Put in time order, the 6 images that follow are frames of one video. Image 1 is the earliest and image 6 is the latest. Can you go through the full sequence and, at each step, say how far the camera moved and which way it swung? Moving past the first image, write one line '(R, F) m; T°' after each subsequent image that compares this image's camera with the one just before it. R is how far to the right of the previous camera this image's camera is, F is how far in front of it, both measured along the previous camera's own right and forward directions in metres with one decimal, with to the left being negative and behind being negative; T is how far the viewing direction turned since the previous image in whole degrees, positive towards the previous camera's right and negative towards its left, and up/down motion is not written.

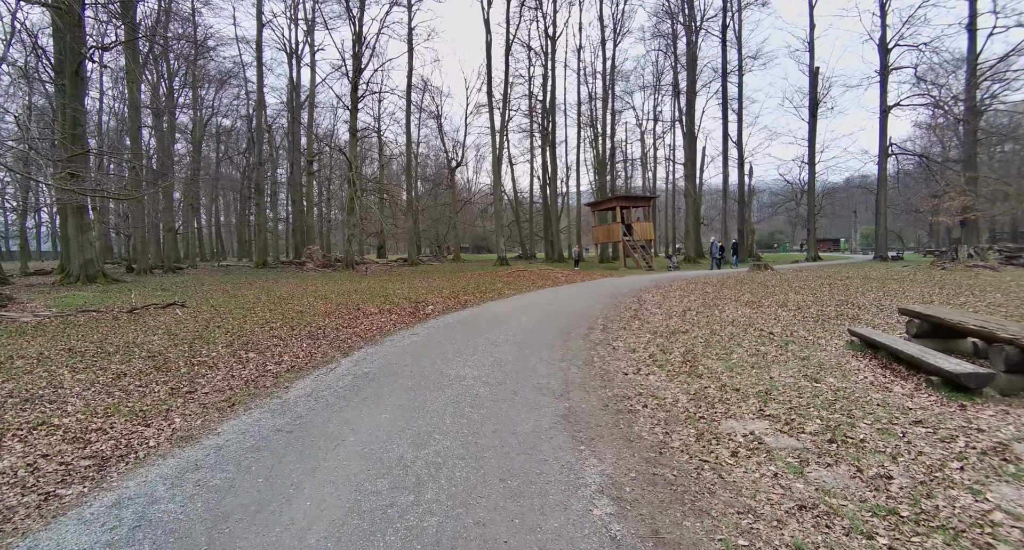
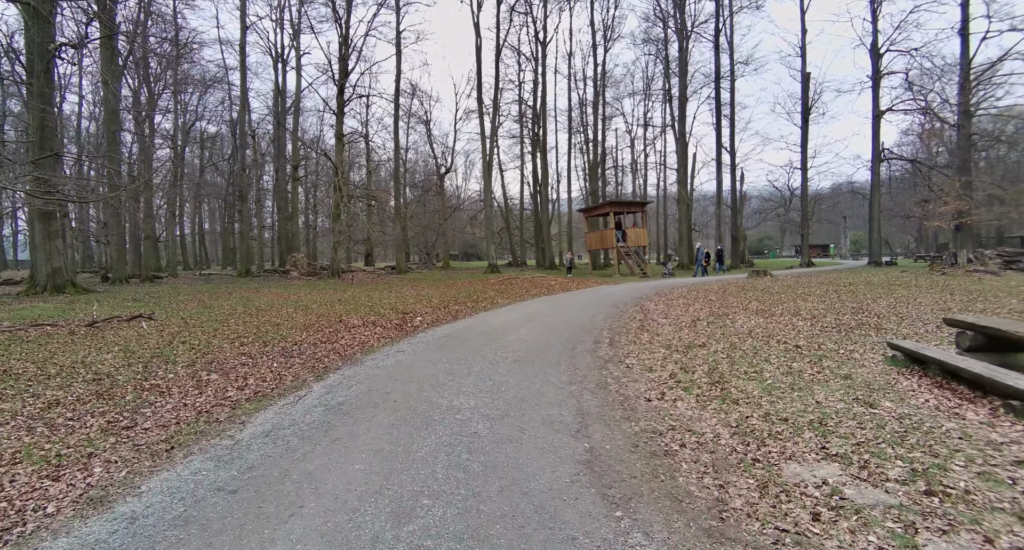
(-0.1, +0.5) m; +1°
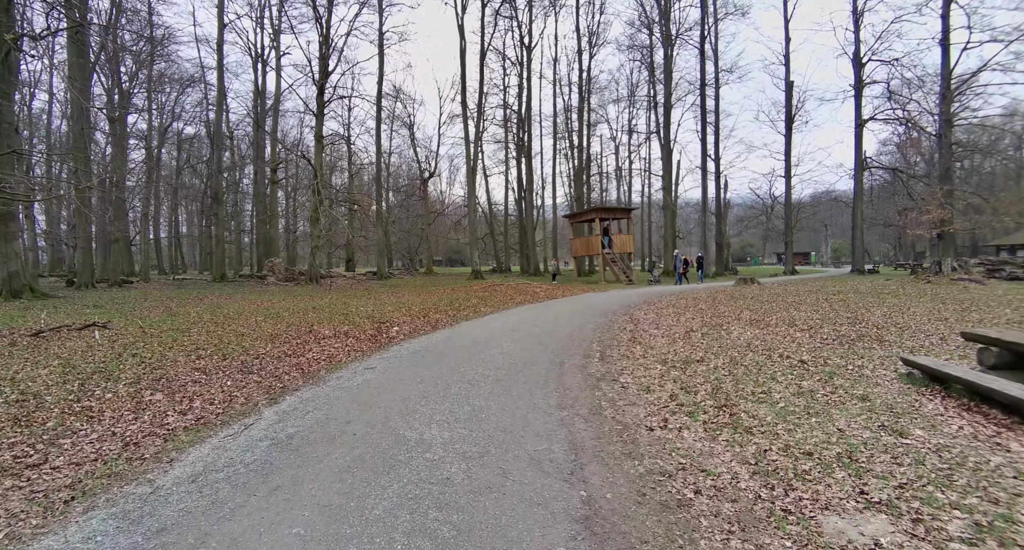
(0.0, +0.4) m; +2°
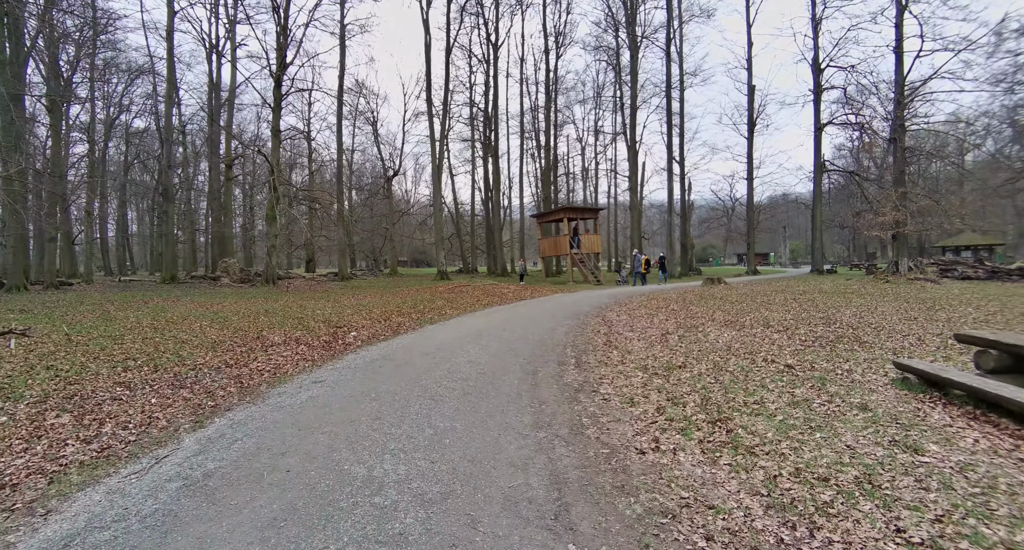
(0.0, +0.4) m; +4°
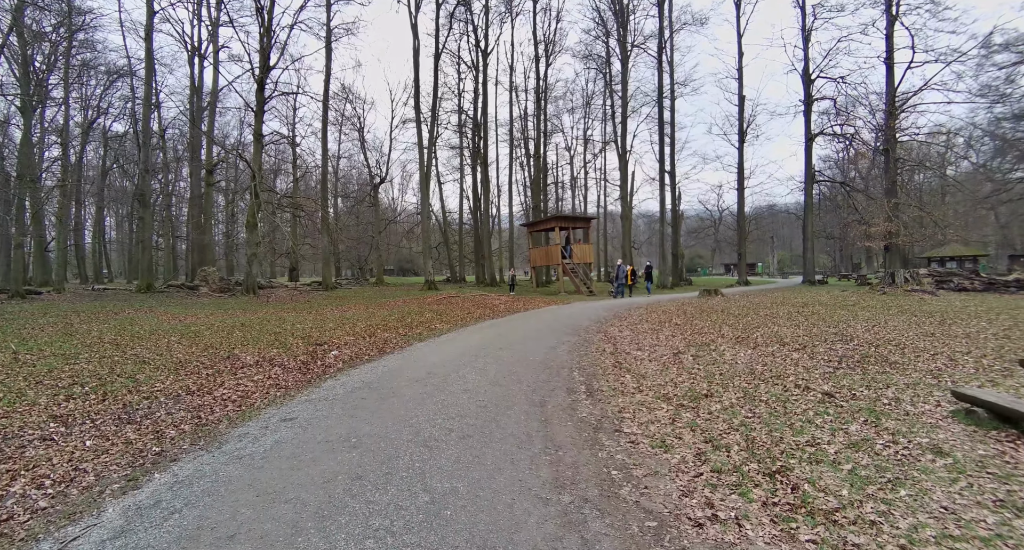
(-0.1, +0.5) m; +2°
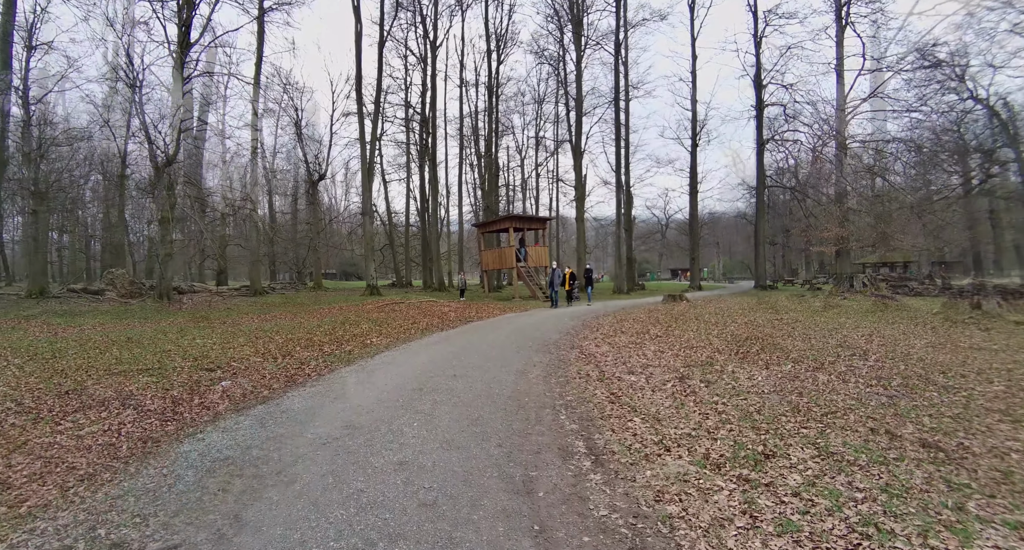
(-0.1, +1.3) m; +6°
